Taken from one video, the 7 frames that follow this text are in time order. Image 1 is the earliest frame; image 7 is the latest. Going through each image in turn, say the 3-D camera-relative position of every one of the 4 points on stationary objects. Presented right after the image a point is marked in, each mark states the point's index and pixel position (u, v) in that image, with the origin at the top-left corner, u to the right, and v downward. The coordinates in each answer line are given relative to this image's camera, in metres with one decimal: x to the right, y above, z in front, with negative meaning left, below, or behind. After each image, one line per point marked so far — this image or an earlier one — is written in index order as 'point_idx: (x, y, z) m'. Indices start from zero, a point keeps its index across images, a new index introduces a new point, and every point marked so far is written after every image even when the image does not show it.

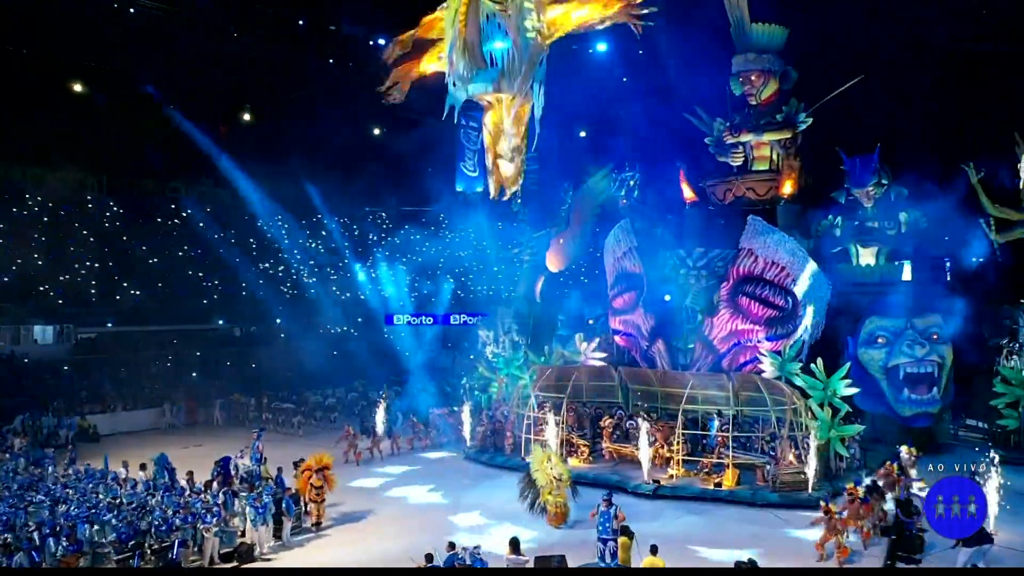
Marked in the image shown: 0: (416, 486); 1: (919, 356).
0: (-1.8, -3.7, +16.5) m
1: (+8.4, -1.4, +18.4) m
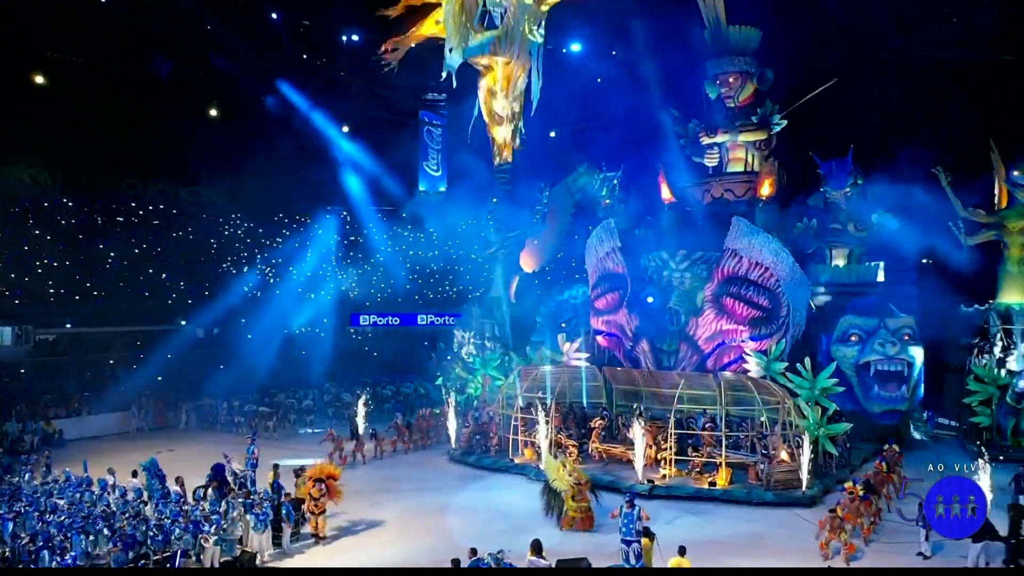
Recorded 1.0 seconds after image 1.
0: (-2.0, -3.7, +16.2) m
1: (+8.1, -1.4, +18.8) m
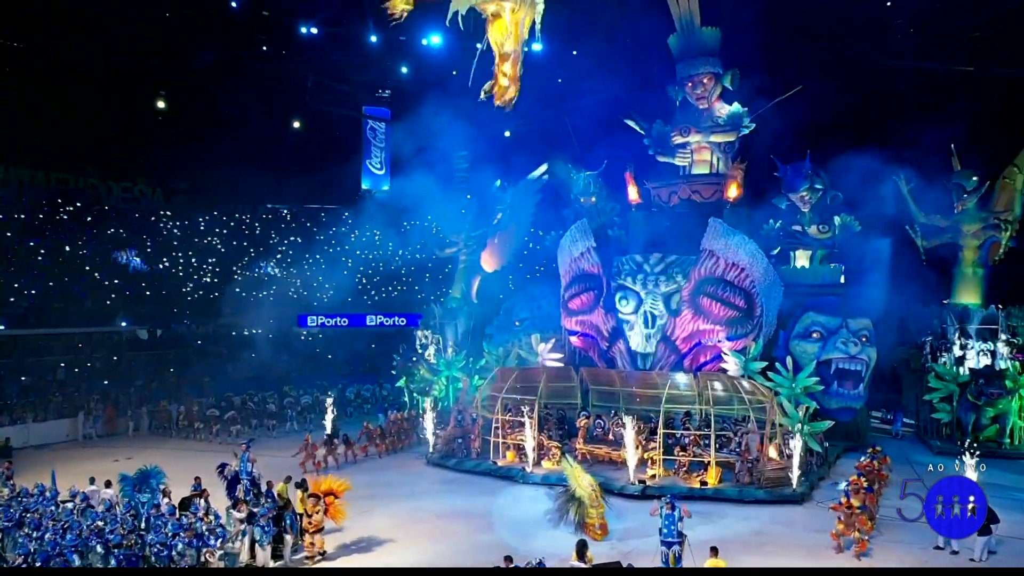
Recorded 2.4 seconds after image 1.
0: (-2.1, -3.7, +15.8) m
1: (+7.7, -1.4, +19.3) m
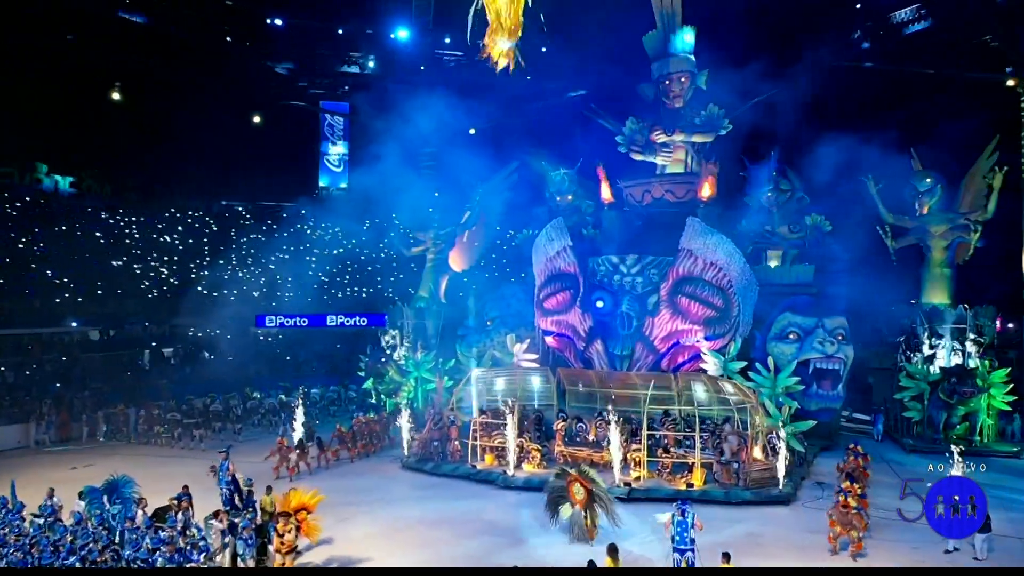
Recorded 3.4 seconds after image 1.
0: (-2.4, -3.7, +15.3) m
1: (+7.1, -1.4, +19.4) m
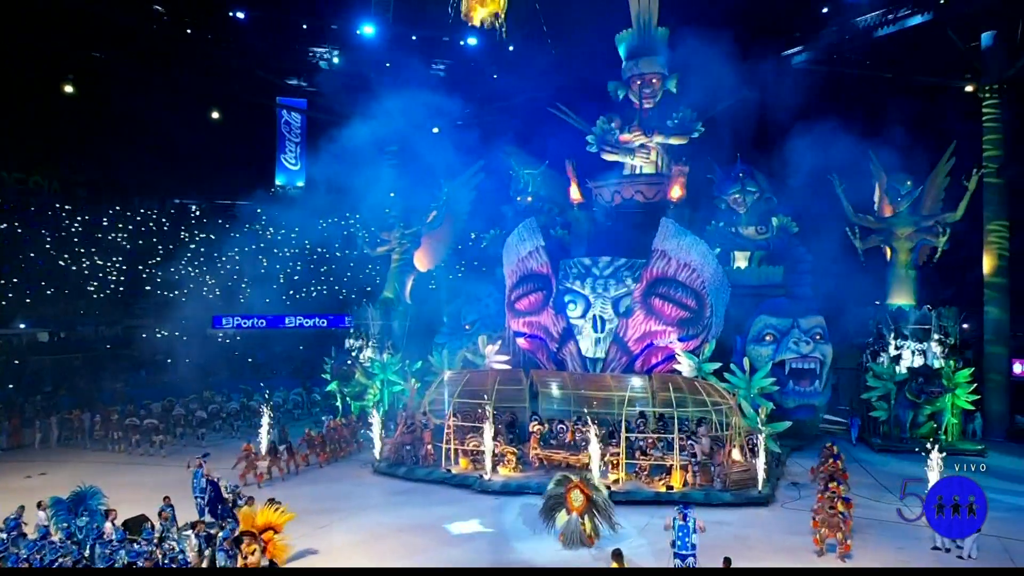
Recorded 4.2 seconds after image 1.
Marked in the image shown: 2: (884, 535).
0: (-2.8, -3.7, +14.9) m
1: (+6.5, -1.5, +19.5) m
2: (+5.4, -3.6, +12.9) m
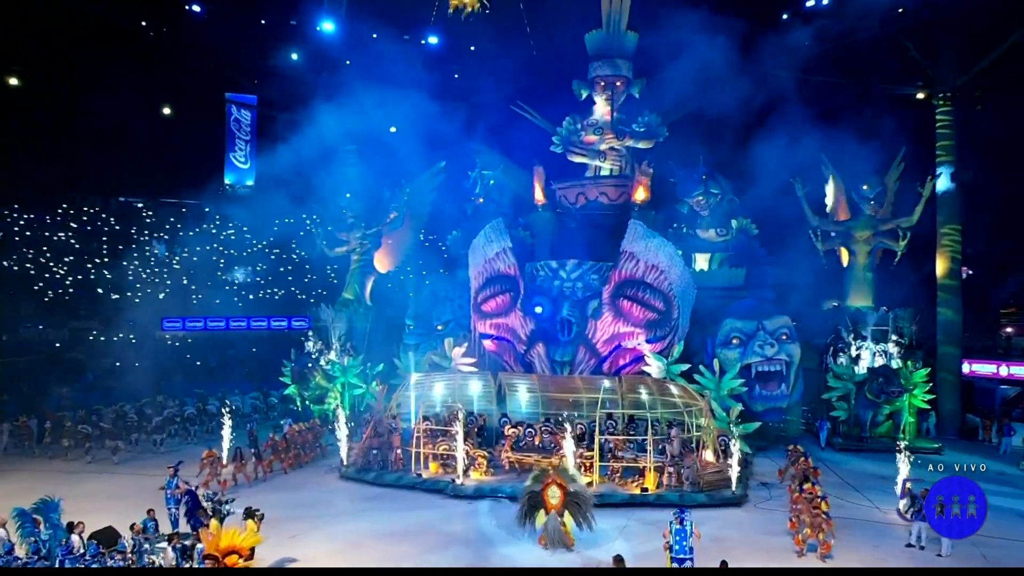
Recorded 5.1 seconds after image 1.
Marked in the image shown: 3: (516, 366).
0: (-3.2, -3.7, +14.5) m
1: (+5.8, -1.5, +19.8) m
2: (+5.1, -3.7, +13.1) m
3: (+0.1, -1.7, +19.7) m
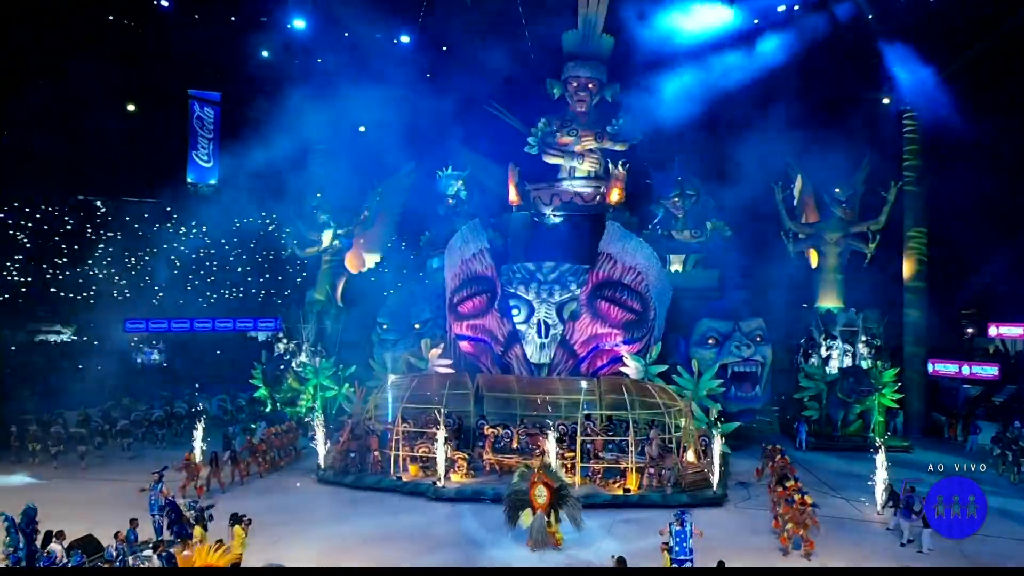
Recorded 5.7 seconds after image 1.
0: (-3.5, -3.7, +14.3) m
1: (+5.3, -1.5, +20.0) m
2: (+4.9, -3.7, +13.2) m
3: (-0.5, -1.8, +19.6) m
